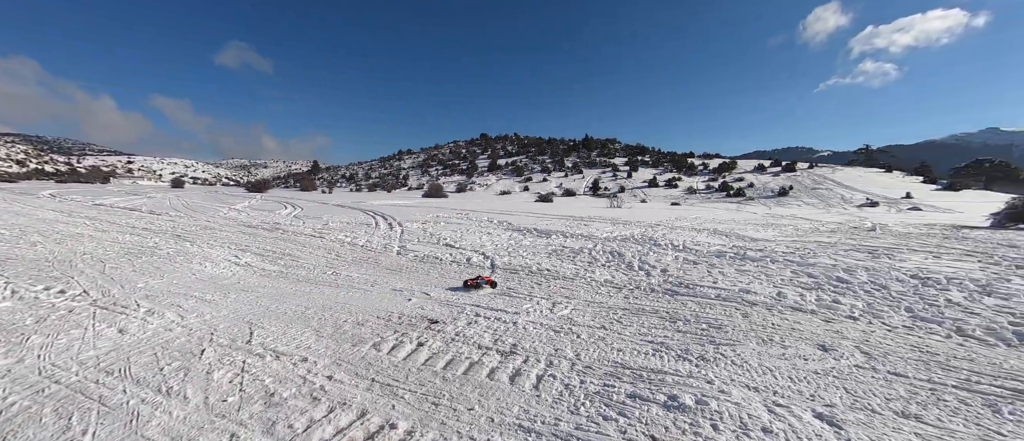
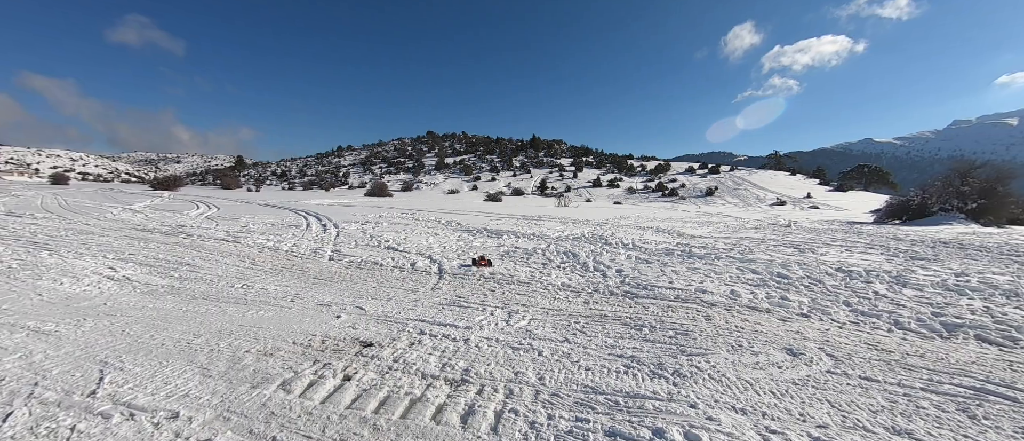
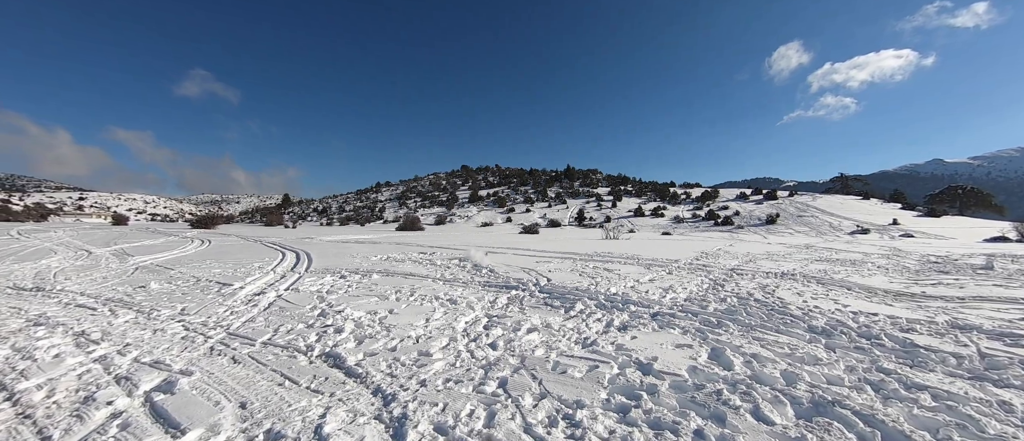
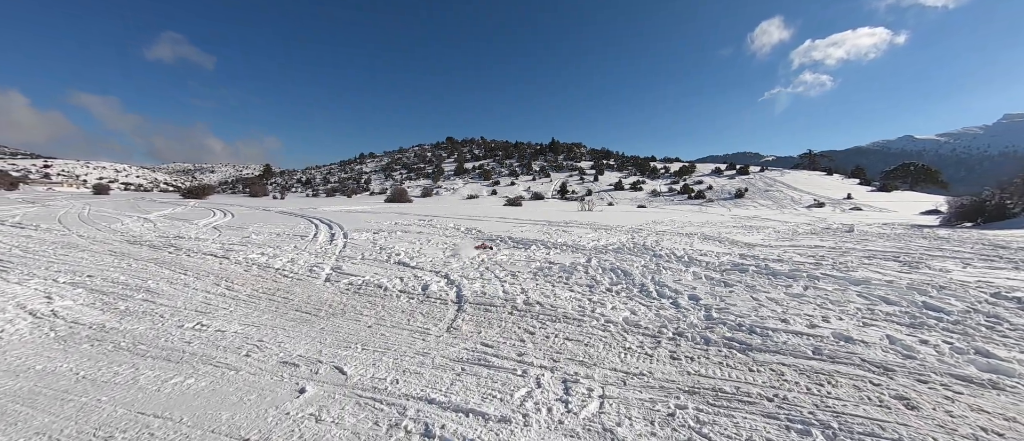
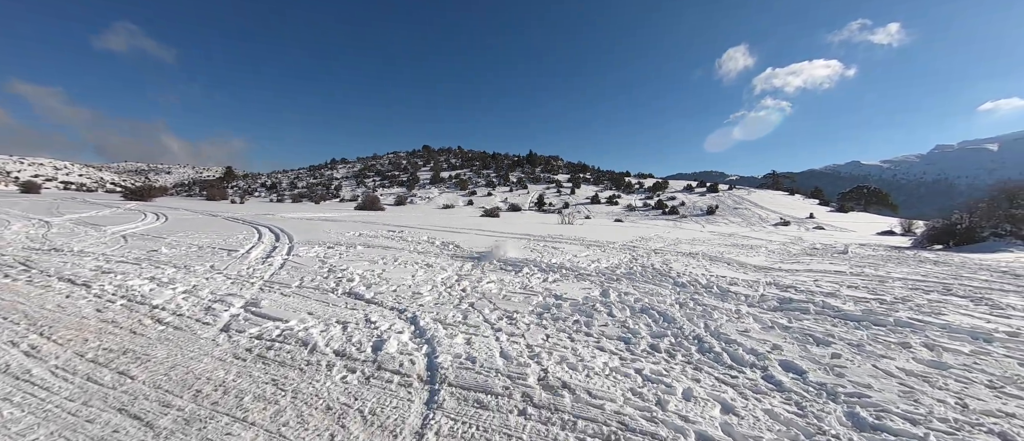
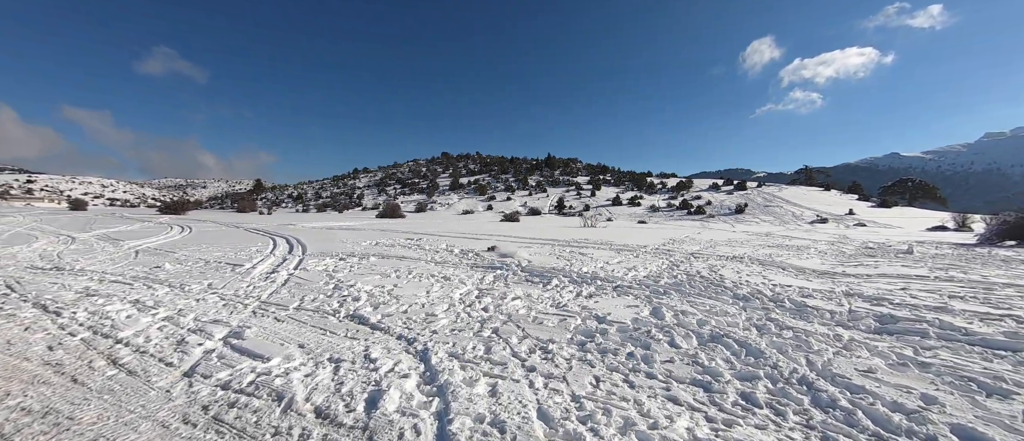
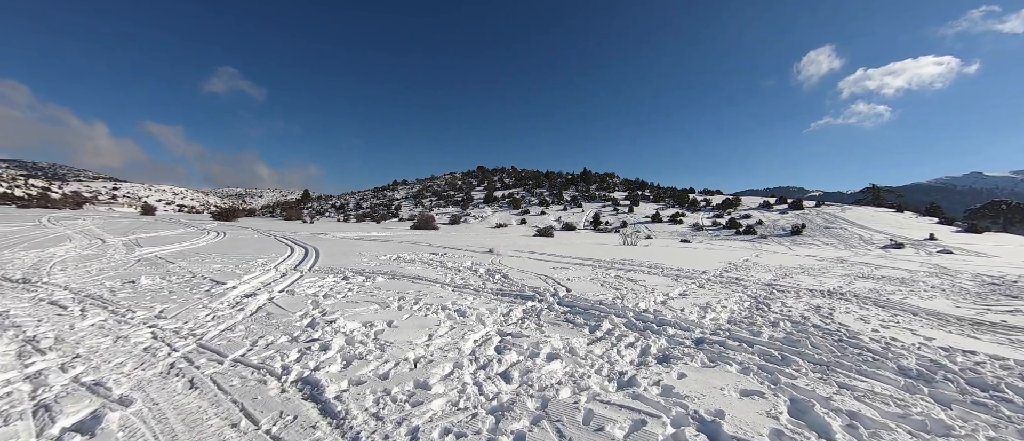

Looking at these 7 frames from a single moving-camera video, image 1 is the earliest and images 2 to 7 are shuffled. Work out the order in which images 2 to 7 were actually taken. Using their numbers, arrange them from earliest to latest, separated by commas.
2, 4, 5, 6, 3, 7
